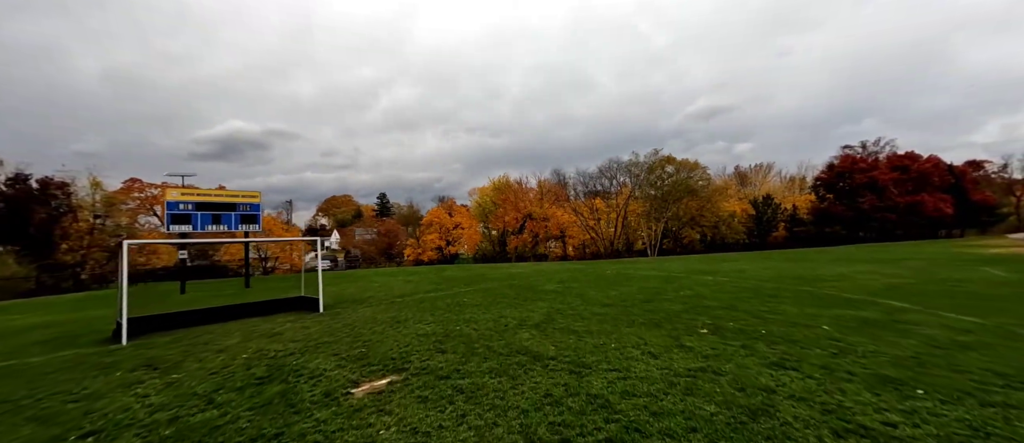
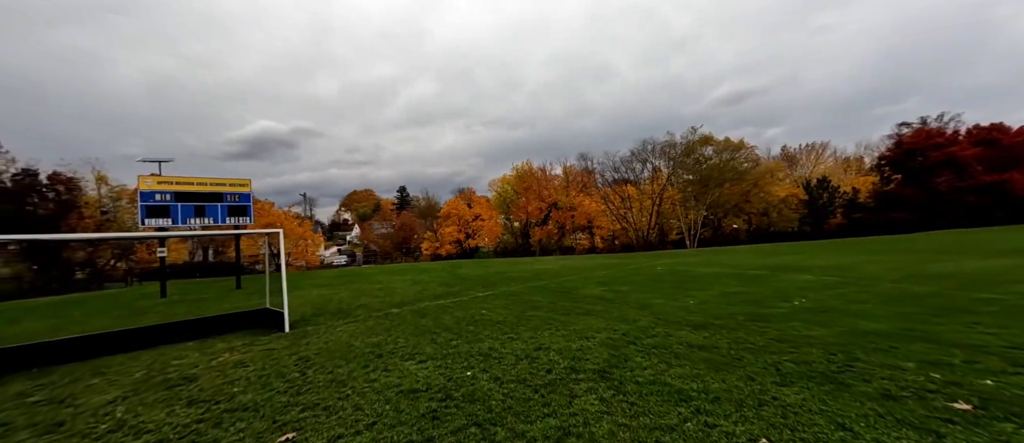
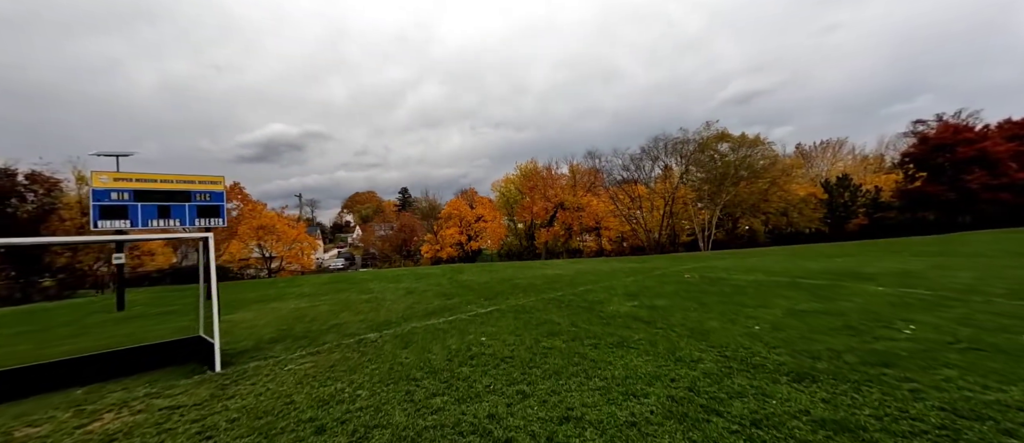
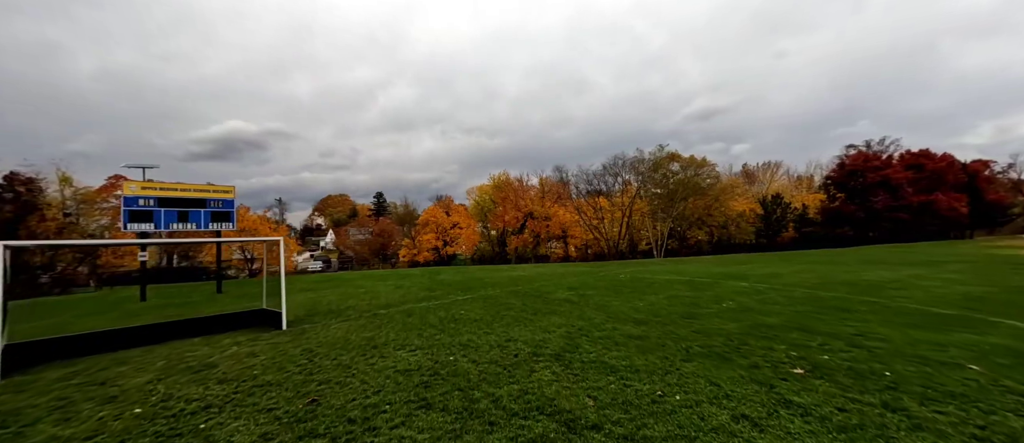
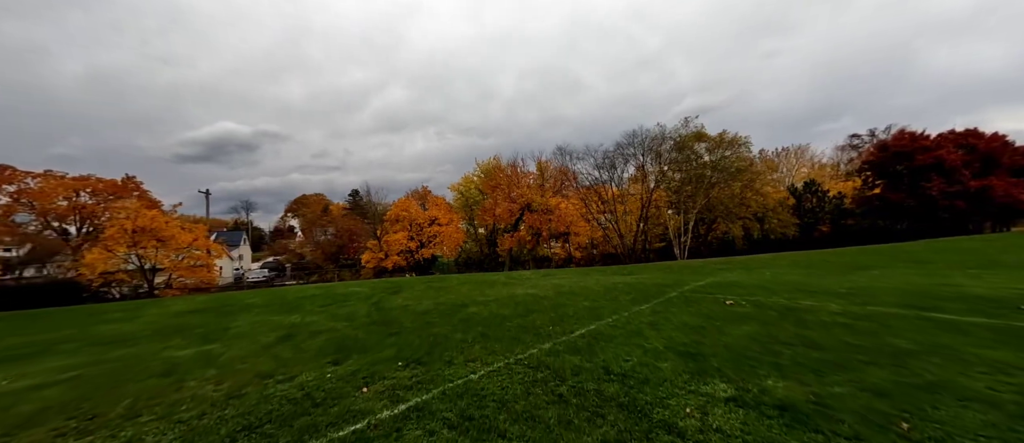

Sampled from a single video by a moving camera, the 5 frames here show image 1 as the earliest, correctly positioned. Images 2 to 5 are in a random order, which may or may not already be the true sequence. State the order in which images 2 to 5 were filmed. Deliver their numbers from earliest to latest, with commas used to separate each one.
4, 2, 3, 5
